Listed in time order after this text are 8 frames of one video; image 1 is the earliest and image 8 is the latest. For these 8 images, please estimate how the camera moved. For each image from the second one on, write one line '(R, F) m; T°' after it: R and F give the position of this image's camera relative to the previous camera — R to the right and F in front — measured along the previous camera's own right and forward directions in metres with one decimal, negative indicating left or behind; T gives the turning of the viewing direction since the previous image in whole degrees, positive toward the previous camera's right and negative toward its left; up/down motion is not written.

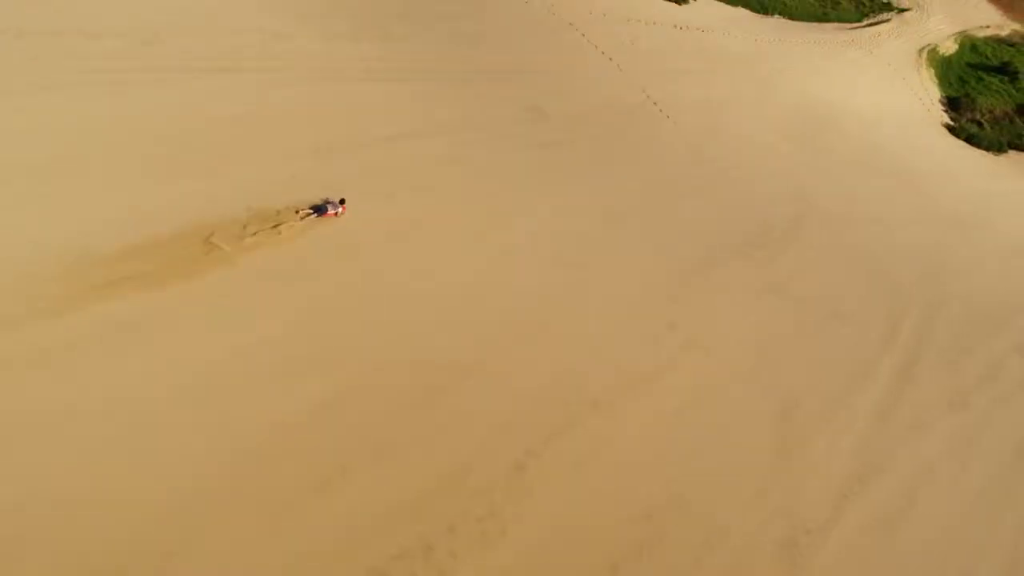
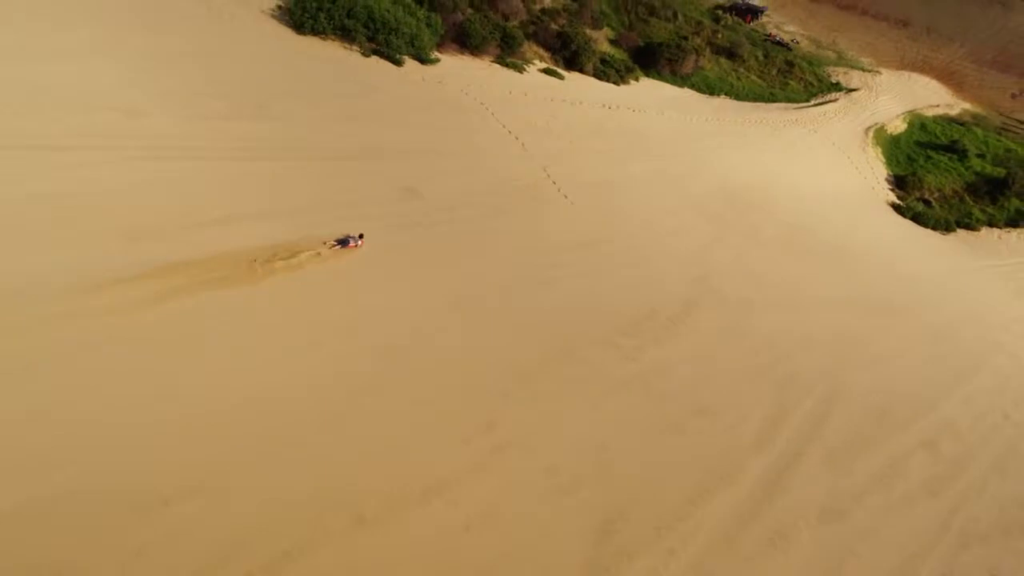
(+2.0, +0.9) m; -1°
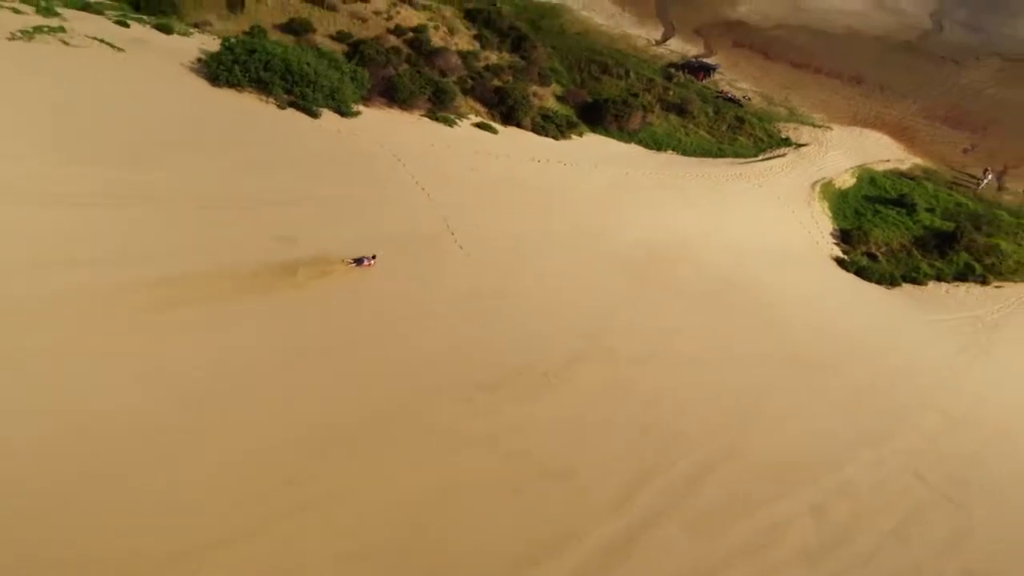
(+1.7, +0.6) m; 0°
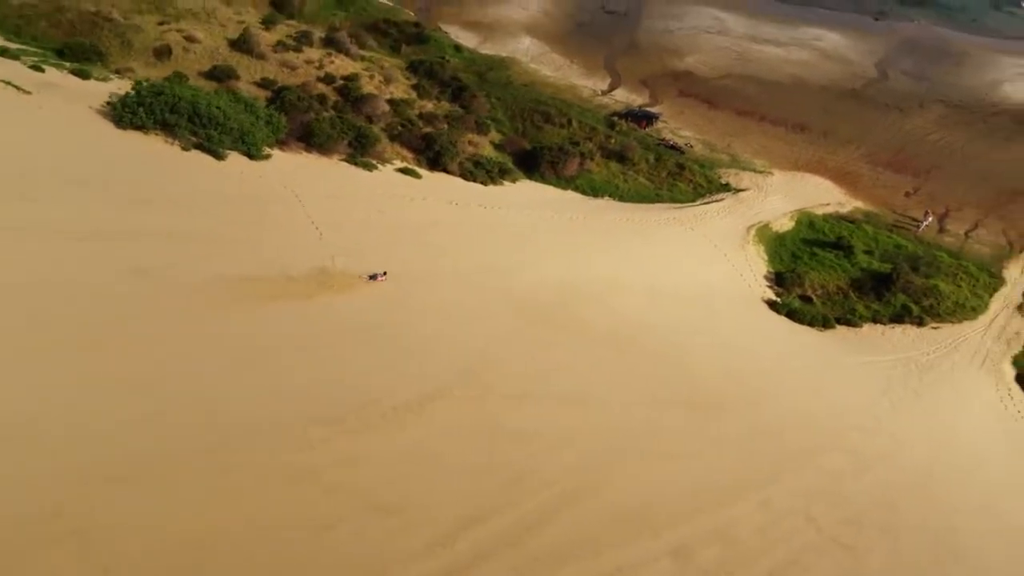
(+1.7, +0.6) m; 0°
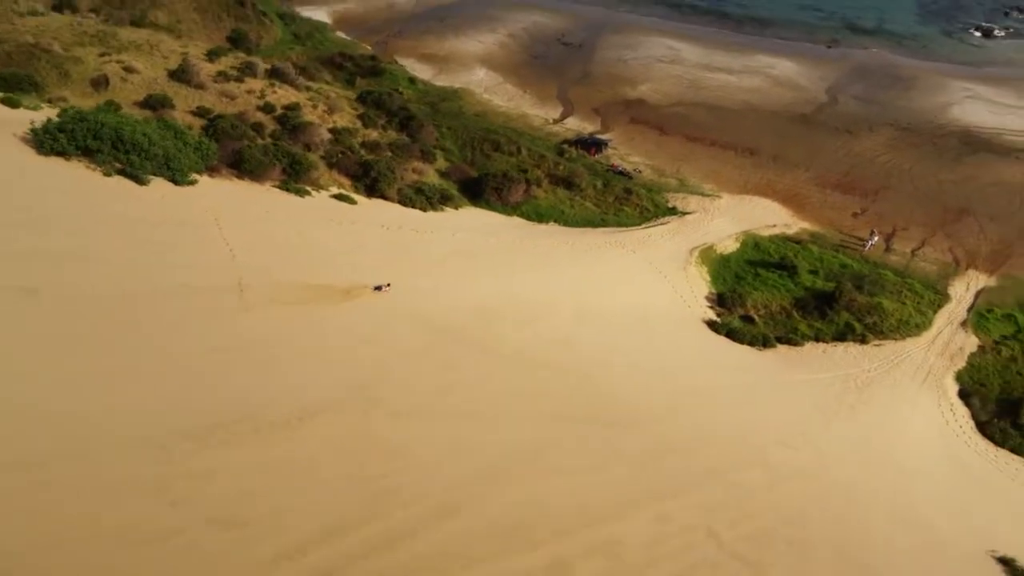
(+1.3, +0.3) m; +1°
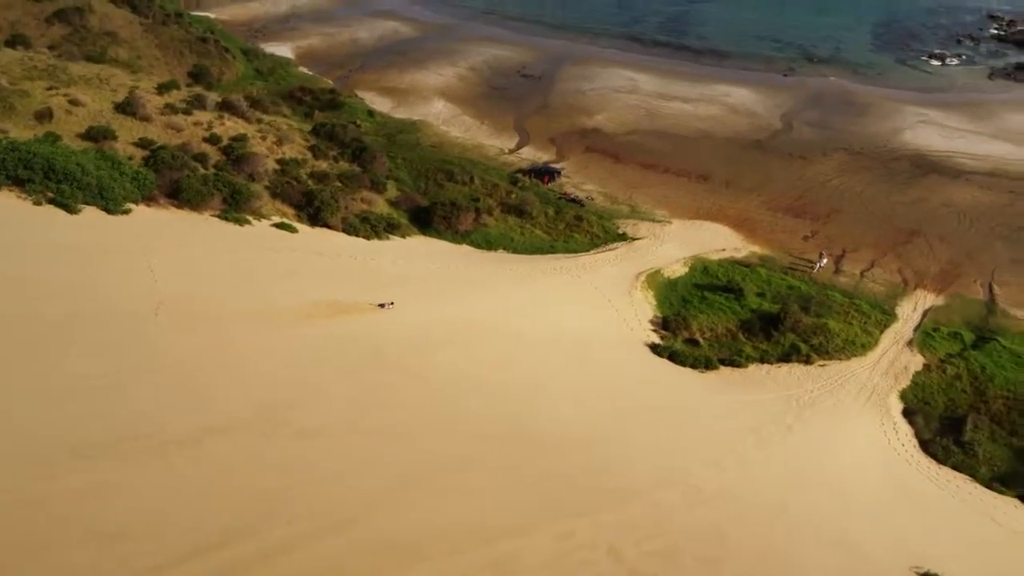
(+1.1, +0.1) m; +1°
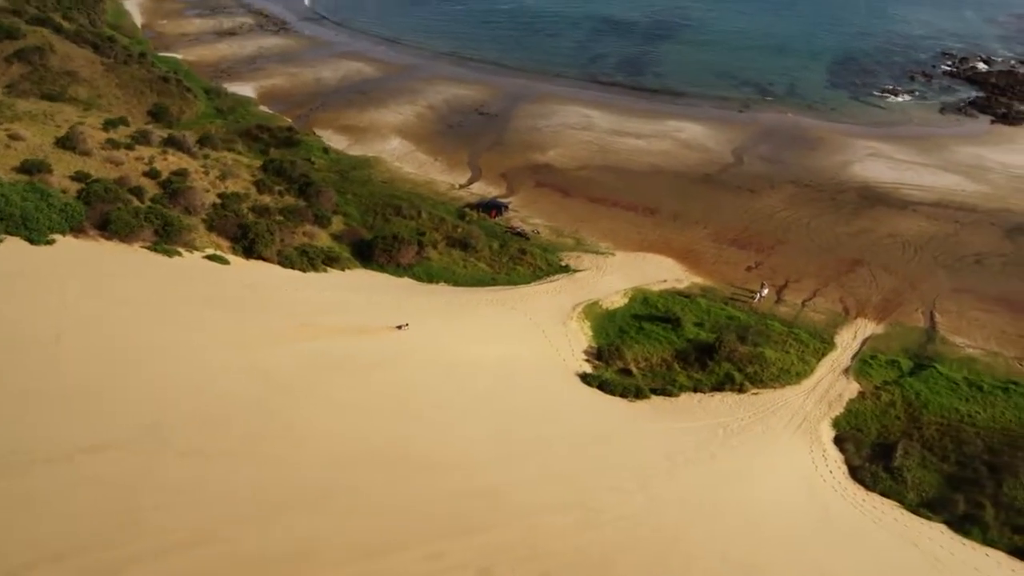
(+1.4, 0.0) m; +1°
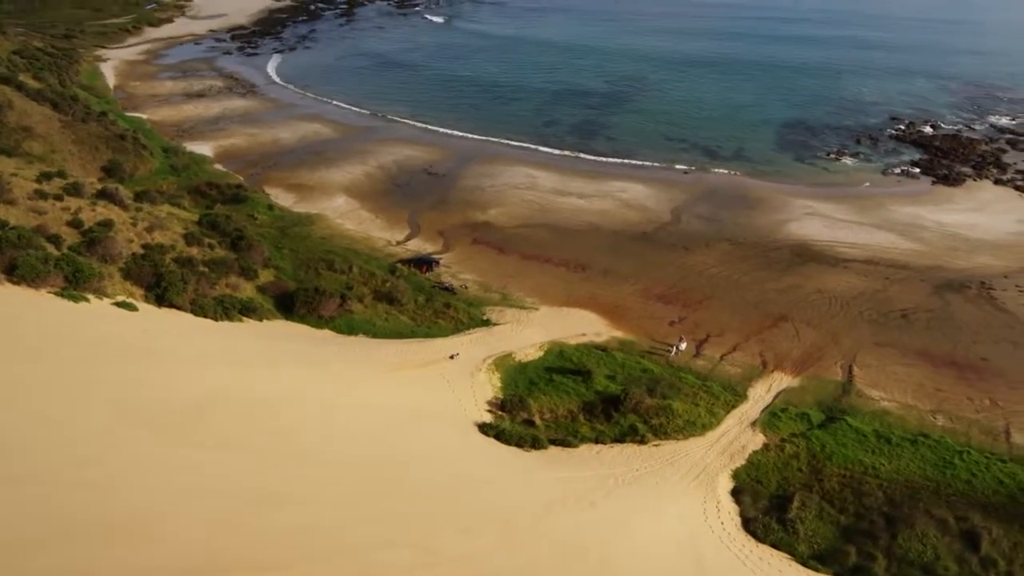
(+2.2, -0.1) m; 0°
